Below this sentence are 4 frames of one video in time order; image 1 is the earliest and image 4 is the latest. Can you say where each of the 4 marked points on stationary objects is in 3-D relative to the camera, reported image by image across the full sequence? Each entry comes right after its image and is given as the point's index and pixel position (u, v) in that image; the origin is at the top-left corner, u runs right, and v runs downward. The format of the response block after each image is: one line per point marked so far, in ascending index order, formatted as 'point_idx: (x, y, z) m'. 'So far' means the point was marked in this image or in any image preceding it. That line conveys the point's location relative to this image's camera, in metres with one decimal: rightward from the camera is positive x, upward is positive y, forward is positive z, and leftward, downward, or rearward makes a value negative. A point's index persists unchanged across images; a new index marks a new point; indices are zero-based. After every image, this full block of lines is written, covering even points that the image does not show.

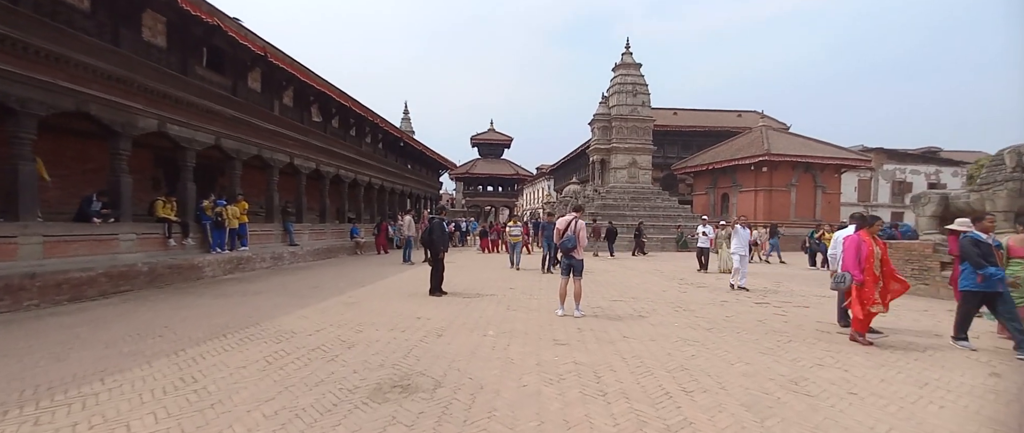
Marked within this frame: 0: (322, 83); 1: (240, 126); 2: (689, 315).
0: (-6.9, +4.8, +16.2) m
1: (-7.7, +2.6, +12.7) m
2: (+2.8, -1.5, +7.0) m
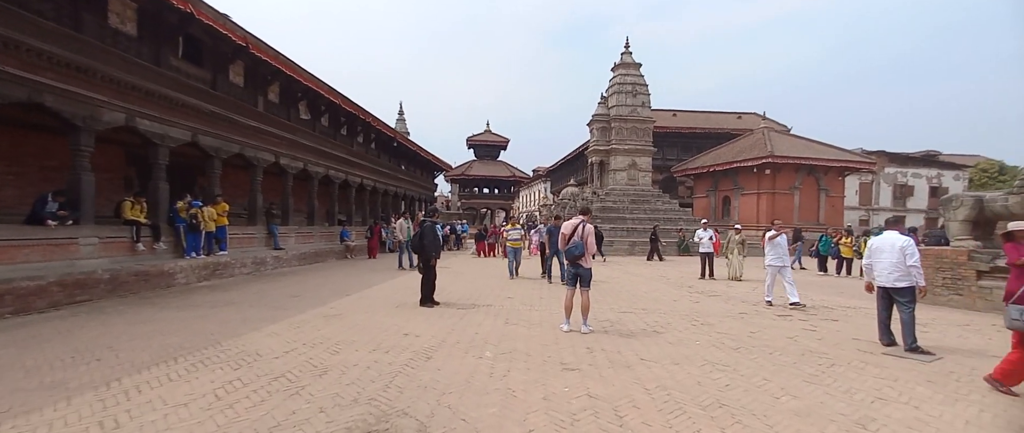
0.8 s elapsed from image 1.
0: (-7.0, +4.7, +15.4) m
1: (-7.7, +2.5, +11.9) m
2: (+2.8, -1.6, +6.3) m
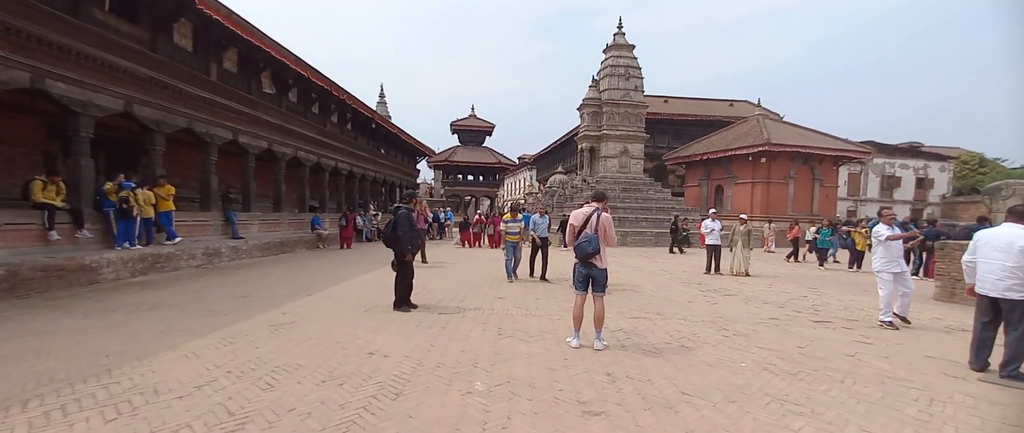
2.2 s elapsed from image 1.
0: (-7.3, +5.2, +13.7) m
1: (-7.9, +2.9, +10.2) m
2: (+2.7, -1.5, +5.1) m
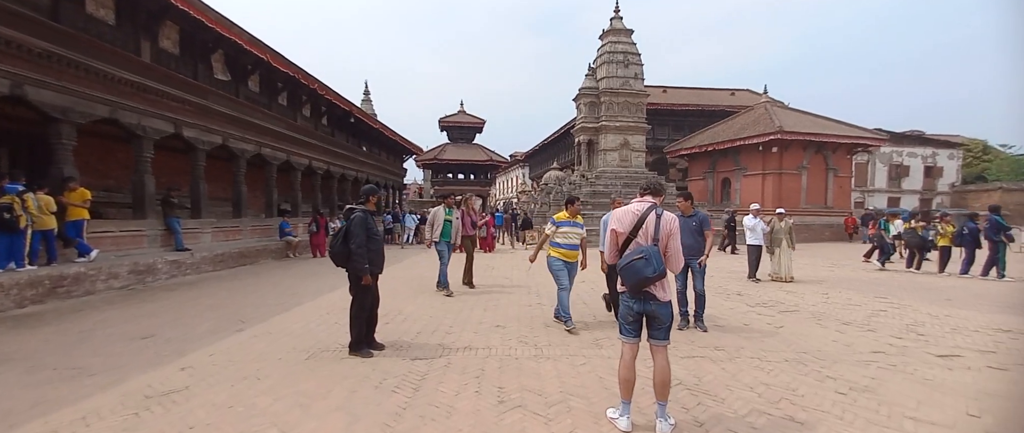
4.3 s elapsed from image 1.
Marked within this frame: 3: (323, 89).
0: (-7.5, +5.0, +11.7) m
1: (-8.0, +2.7, +8.2) m
2: (+2.8, -1.4, +3.3) m
3: (-7.3, +4.9, +17.3) m
